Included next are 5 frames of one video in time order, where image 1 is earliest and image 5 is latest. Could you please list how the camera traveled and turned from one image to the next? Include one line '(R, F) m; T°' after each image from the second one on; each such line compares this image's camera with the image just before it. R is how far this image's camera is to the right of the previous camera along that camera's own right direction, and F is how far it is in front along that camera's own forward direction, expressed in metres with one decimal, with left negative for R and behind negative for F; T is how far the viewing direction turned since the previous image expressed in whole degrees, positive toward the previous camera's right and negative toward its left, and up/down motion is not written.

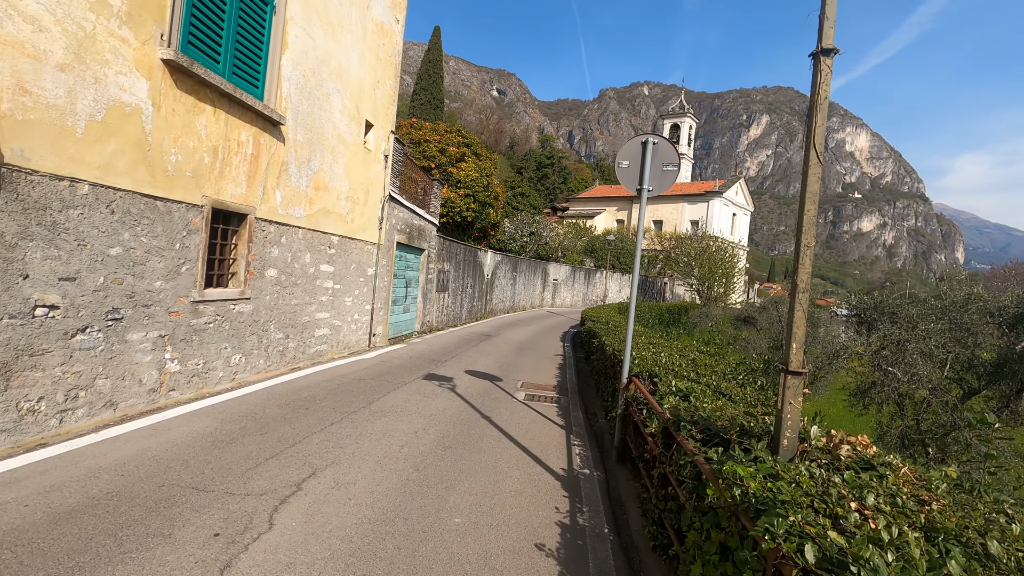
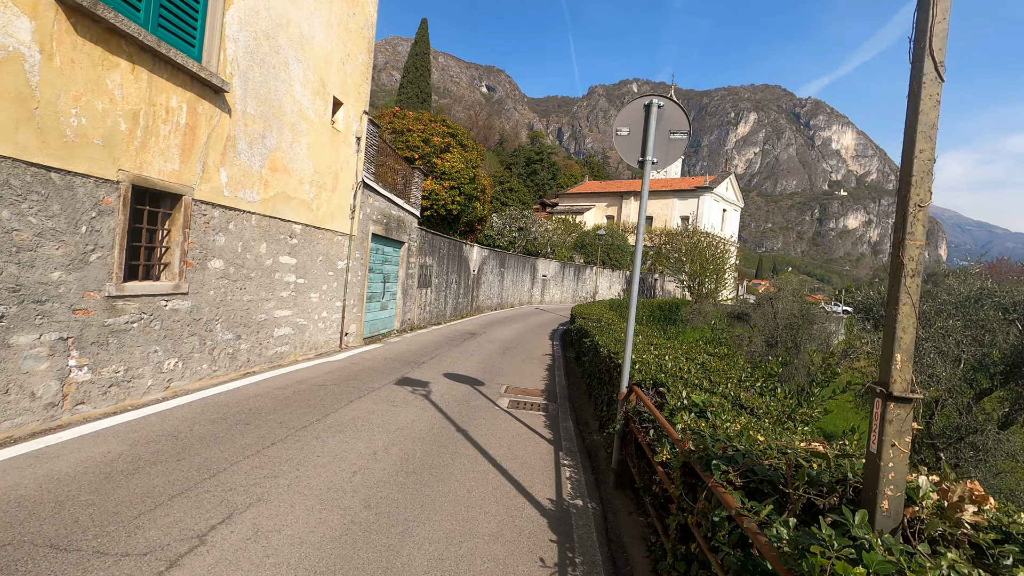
(+0.1, +0.9) m; +1°
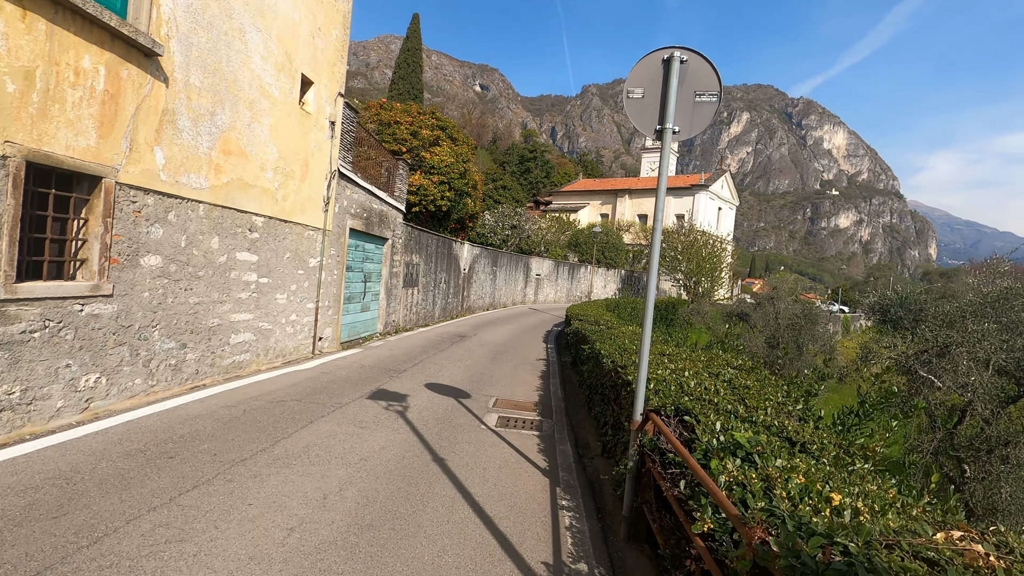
(+0.1, +0.9) m; +1°
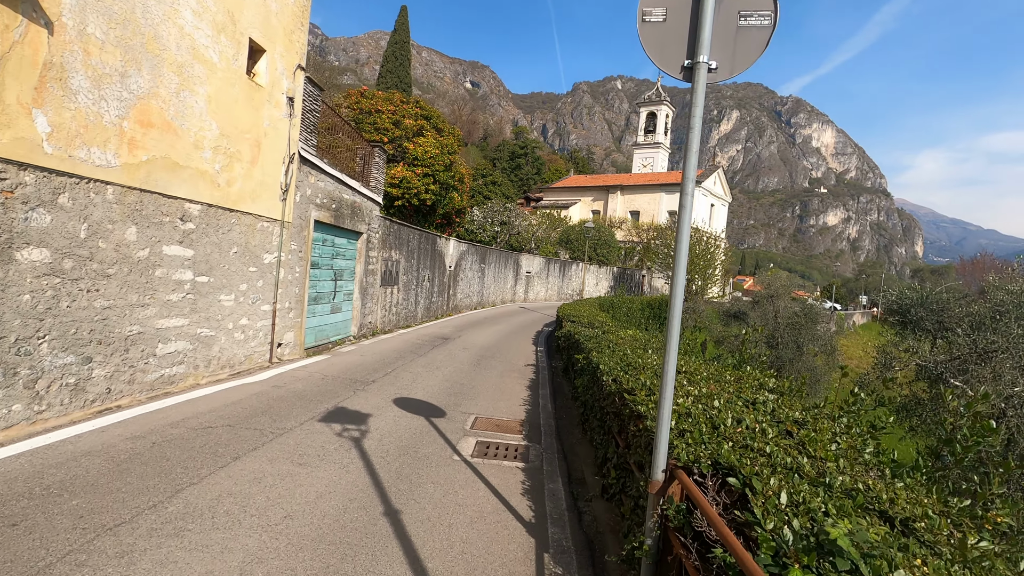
(+0.1, +1.0) m; +1°
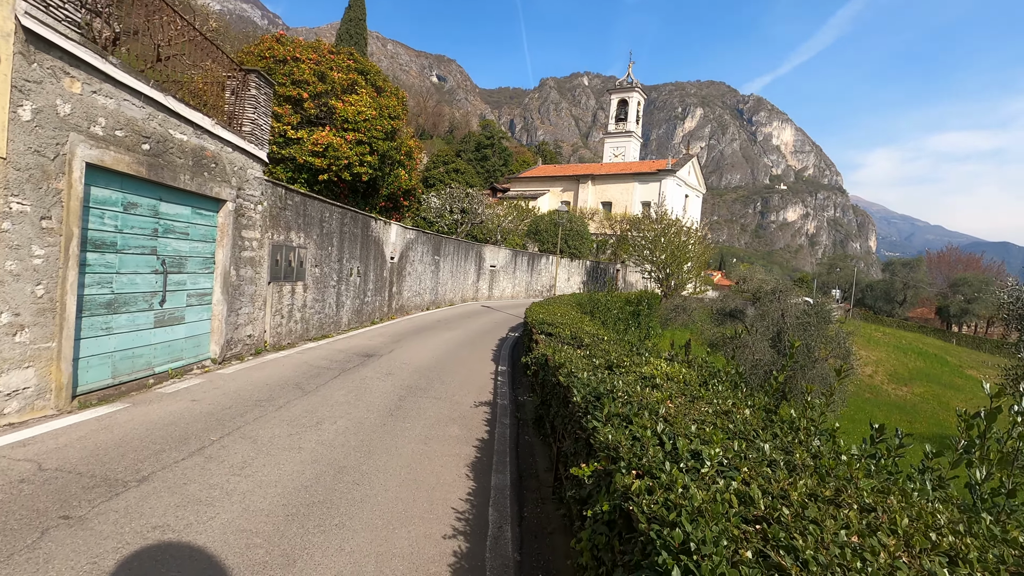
(+0.3, +3.8) m; +3°
